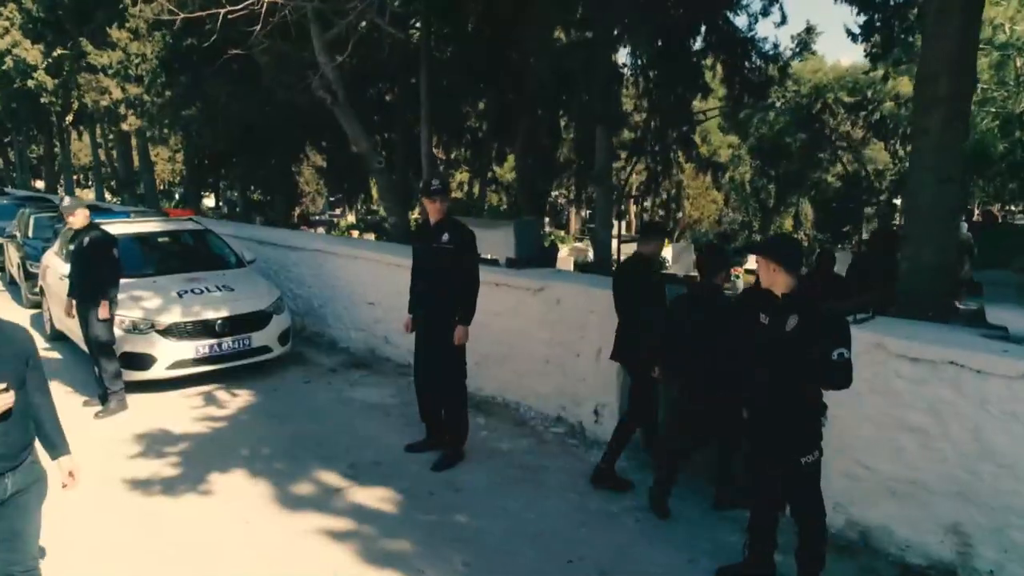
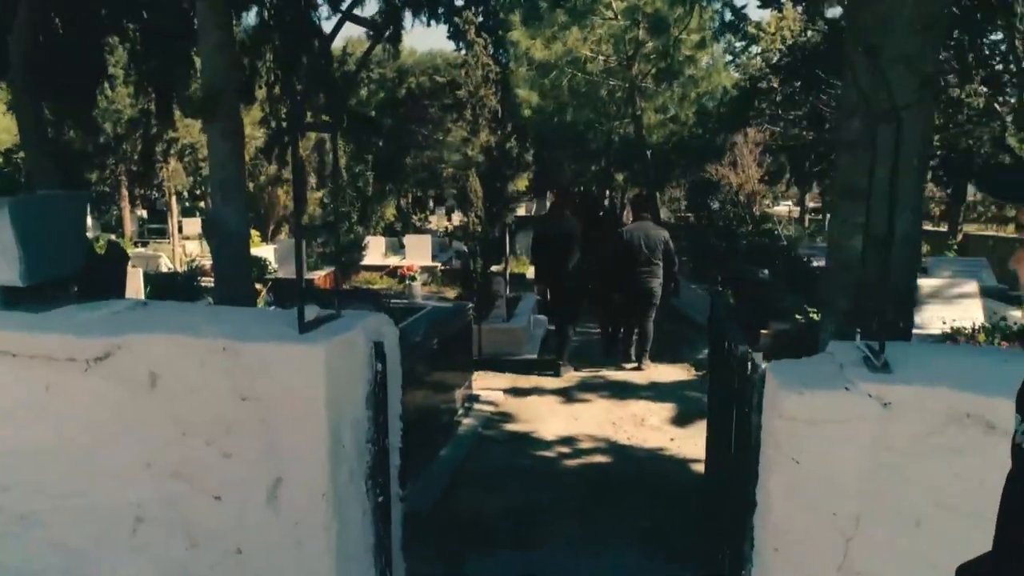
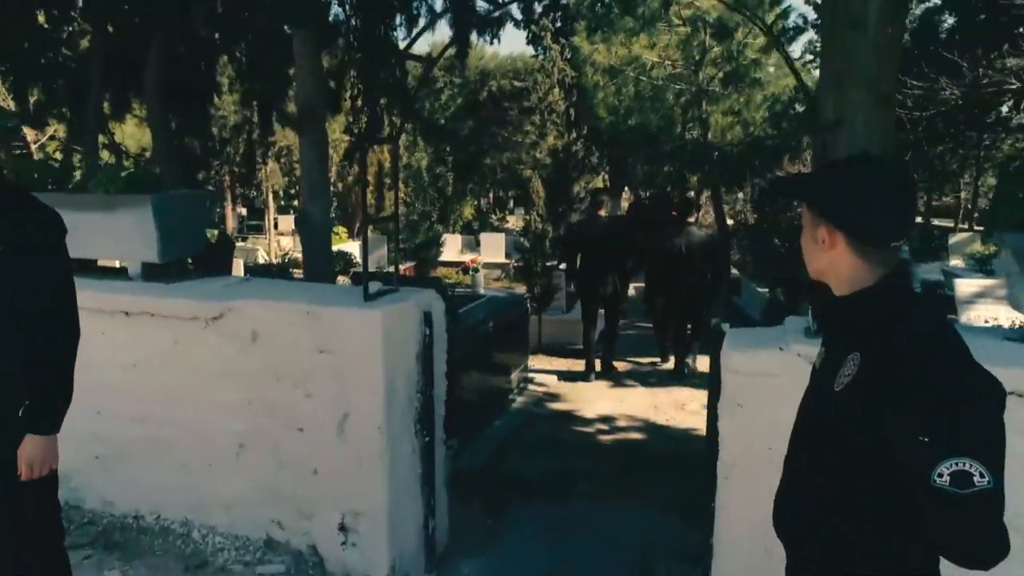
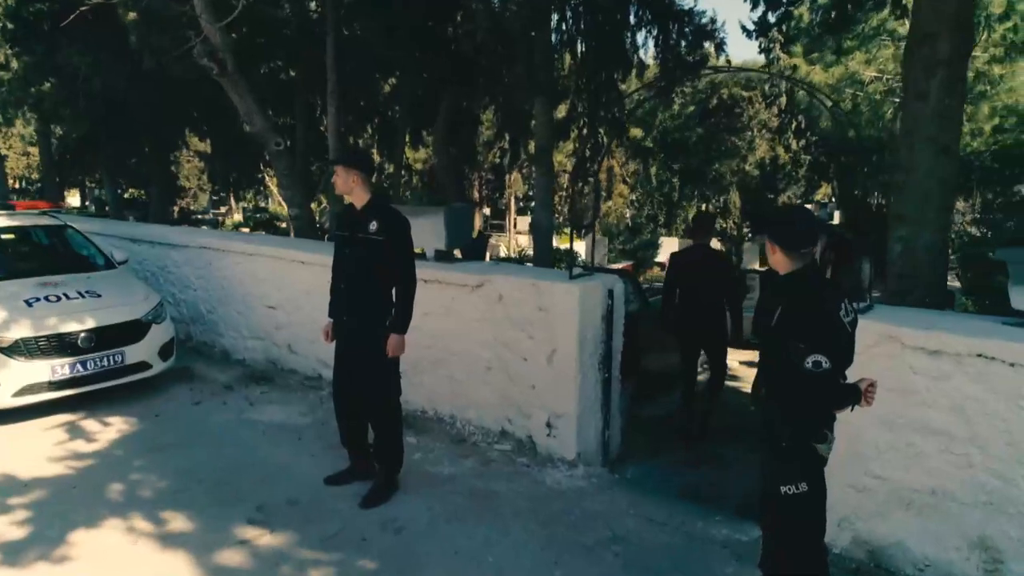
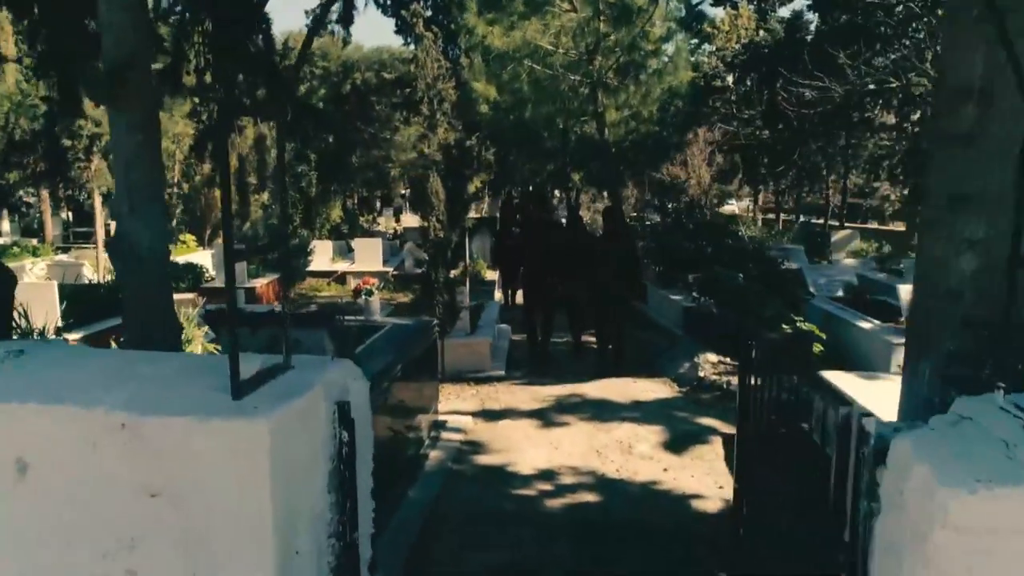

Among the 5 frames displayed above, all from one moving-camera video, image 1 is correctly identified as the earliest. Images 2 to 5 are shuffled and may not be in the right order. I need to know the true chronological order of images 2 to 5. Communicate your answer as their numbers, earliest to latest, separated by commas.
4, 3, 2, 5
